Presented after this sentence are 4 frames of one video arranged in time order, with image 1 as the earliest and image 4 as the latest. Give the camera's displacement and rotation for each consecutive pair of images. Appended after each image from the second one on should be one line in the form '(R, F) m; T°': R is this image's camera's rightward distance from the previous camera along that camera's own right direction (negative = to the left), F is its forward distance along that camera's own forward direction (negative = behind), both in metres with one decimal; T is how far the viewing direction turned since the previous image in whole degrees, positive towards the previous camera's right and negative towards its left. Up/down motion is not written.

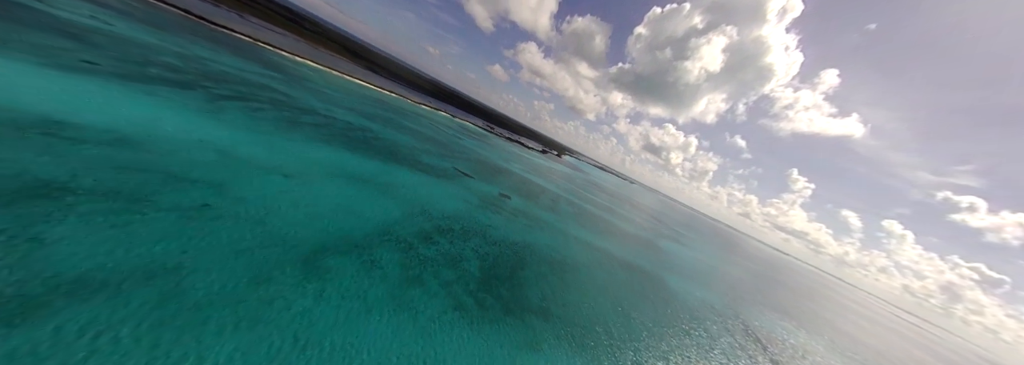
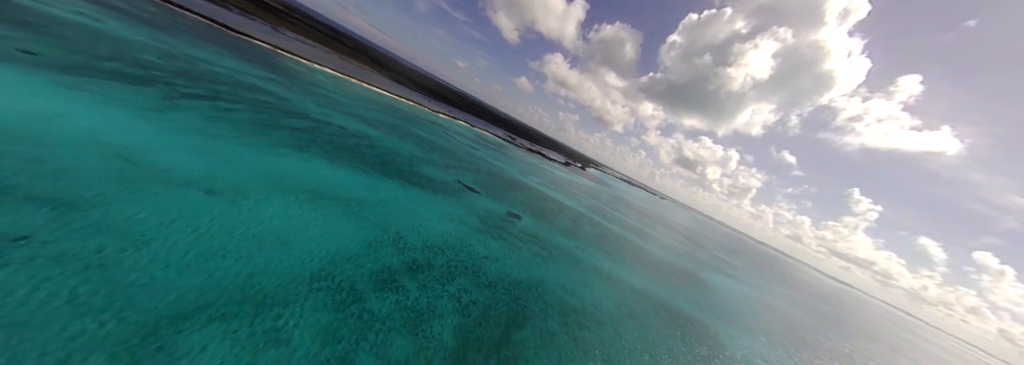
(+1.2, +4.2) m; -6°
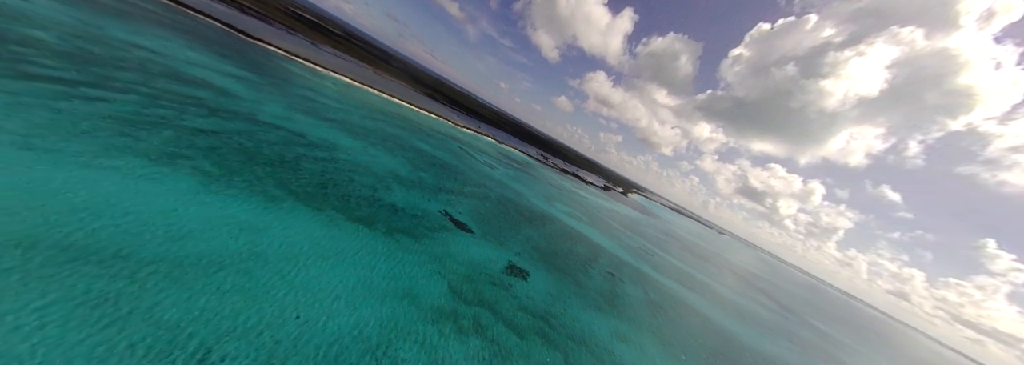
(+2.0, +8.1) m; -9°
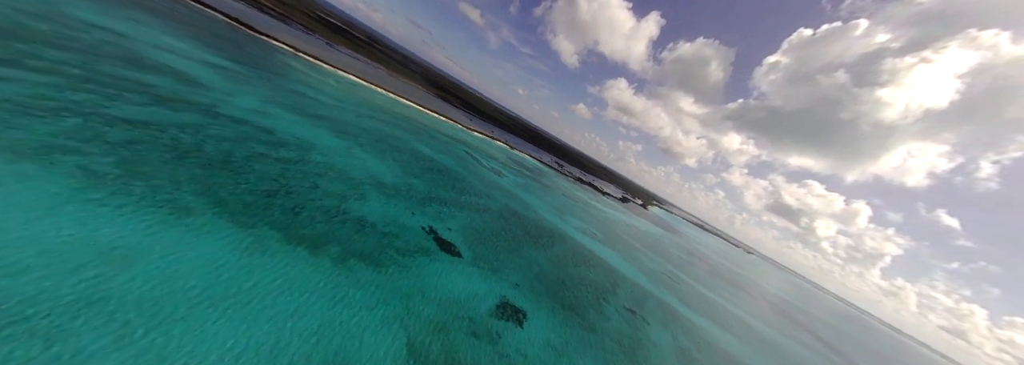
(+1.0, +3.4) m; -4°
